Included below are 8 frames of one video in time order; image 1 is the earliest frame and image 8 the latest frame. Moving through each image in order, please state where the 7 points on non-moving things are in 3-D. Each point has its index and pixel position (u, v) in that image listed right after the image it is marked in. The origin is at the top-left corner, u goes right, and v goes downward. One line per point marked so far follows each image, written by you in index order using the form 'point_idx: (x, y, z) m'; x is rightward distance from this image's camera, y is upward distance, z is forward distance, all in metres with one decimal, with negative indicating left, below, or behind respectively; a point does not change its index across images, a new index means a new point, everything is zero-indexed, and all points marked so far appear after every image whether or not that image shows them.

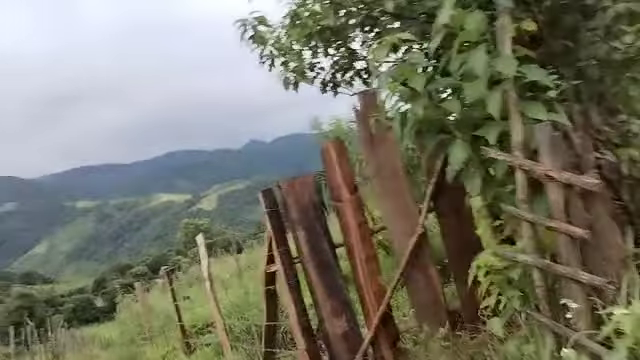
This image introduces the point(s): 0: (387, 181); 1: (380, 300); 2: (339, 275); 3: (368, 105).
0: (+0.5, 0.0, +4.1) m
1: (+0.4, -0.8, +4.0) m
2: (+0.1, -0.7, +4.0) m
3: (+0.3, +0.5, +4.1) m
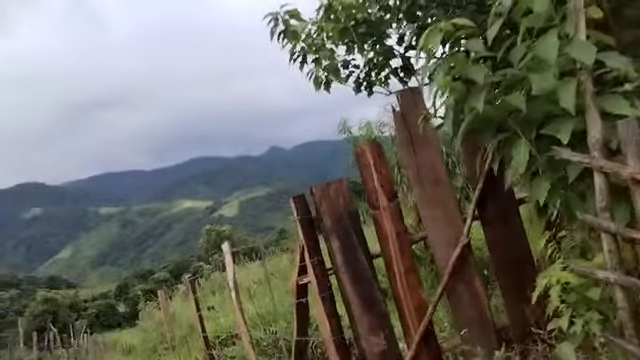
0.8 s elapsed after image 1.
0: (+0.7, -0.1, +3.8) m
1: (+0.7, -0.9, +3.7) m
2: (+0.4, -0.7, +3.7) m
3: (+0.6, +0.5, +3.8) m
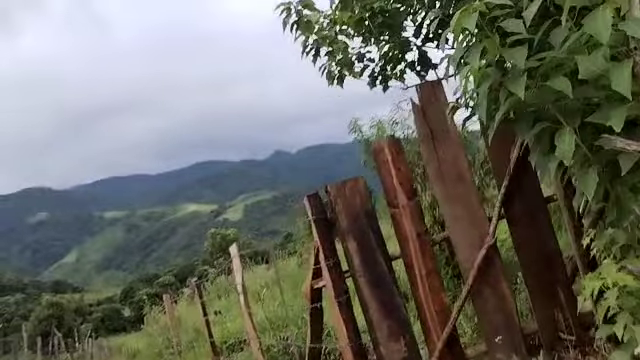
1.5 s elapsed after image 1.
0: (+0.8, 0.0, +3.5) m
1: (+0.8, -0.9, +3.5) m
2: (+0.5, -0.7, +3.5) m
3: (+0.7, +0.5, +3.6) m
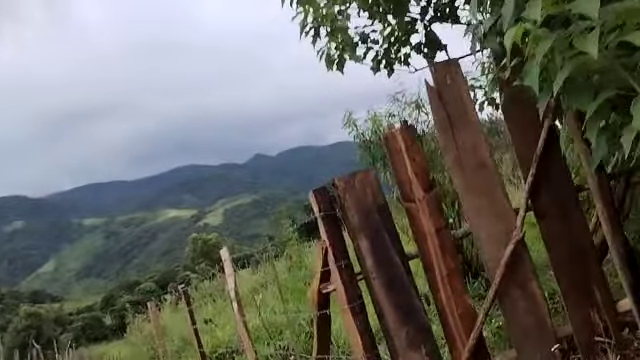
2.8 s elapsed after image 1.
0: (+0.8, 0.0, +3.2) m
1: (+0.8, -0.8, +3.1) m
2: (+0.5, -0.6, +3.1) m
3: (+0.7, +0.6, +3.3) m
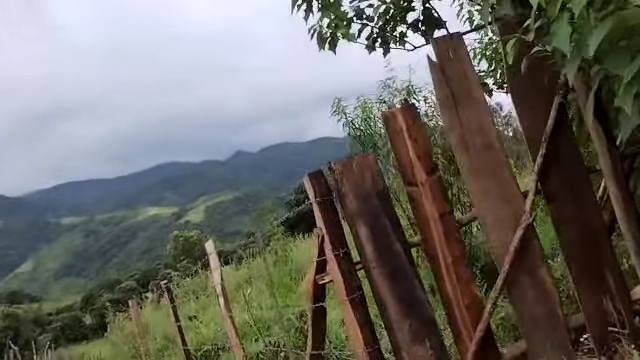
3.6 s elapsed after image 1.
0: (+0.8, +0.1, +3.0) m
1: (+0.8, -0.7, +2.9) m
2: (+0.5, -0.5, +2.9) m
3: (+0.7, +0.7, +3.0) m
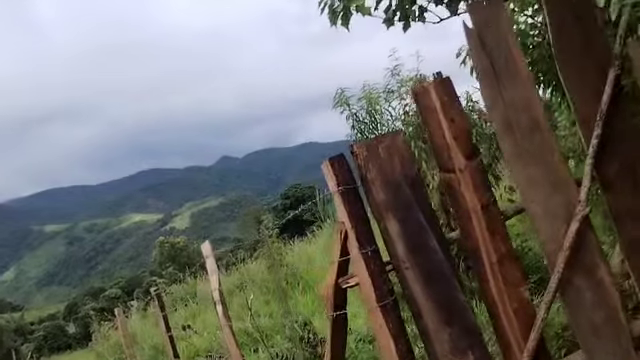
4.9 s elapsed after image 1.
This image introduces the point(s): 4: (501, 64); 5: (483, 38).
0: (+0.9, +0.2, +2.6) m
1: (+0.9, -0.6, +2.5) m
2: (+0.6, -0.5, +2.5) m
3: (+0.8, +0.7, +2.6) m
4: (+0.8, +0.5, +2.6) m
5: (+0.8, +0.7, +2.6) m
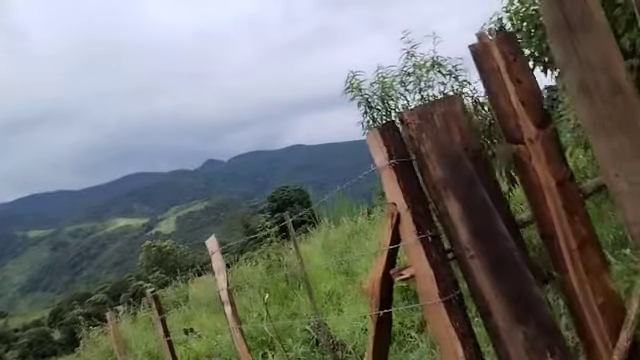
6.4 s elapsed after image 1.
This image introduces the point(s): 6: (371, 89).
0: (+1.1, +0.3, +2.2) m
1: (+1.1, -0.5, +2.1) m
2: (+0.8, -0.4, +2.1) m
3: (+0.9, +0.8, +2.3) m
4: (+1.0, +0.6, +2.2) m
5: (+0.9, +0.8, +2.2) m
6: (+0.5, +0.9, +5.5) m
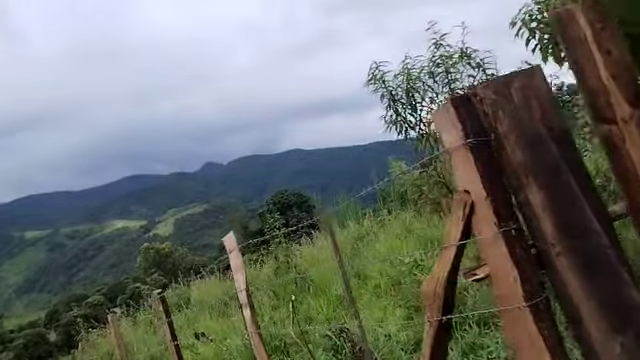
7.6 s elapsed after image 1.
0: (+1.3, +0.3, +1.9) m
1: (+1.3, -0.5, +1.8) m
2: (+1.0, -0.3, +1.8) m
3: (+1.1, +0.9, +1.9) m
4: (+1.2, +0.7, +1.9) m
5: (+1.1, +0.8, +1.9) m
6: (+0.7, +0.9, +5.2) m
